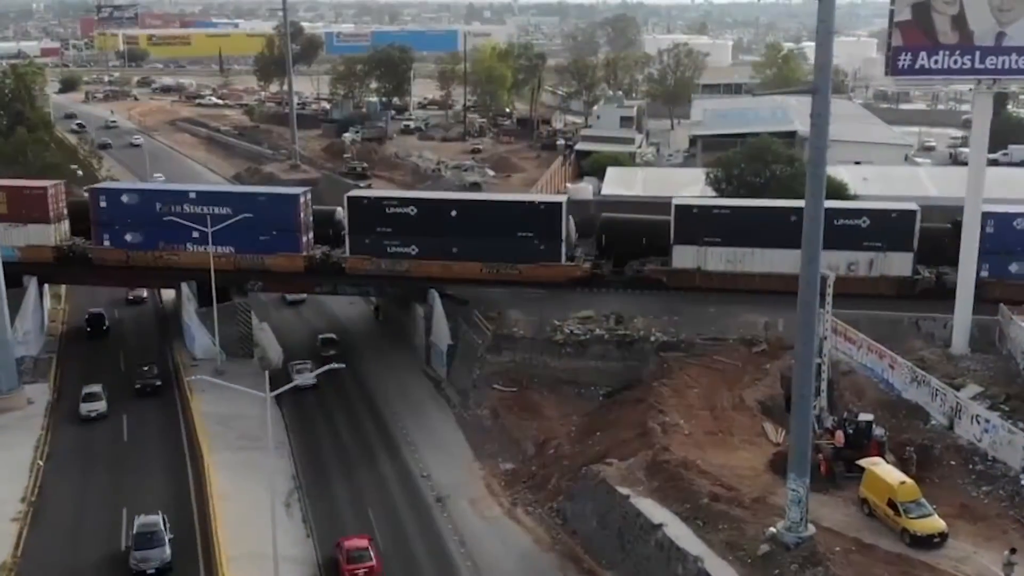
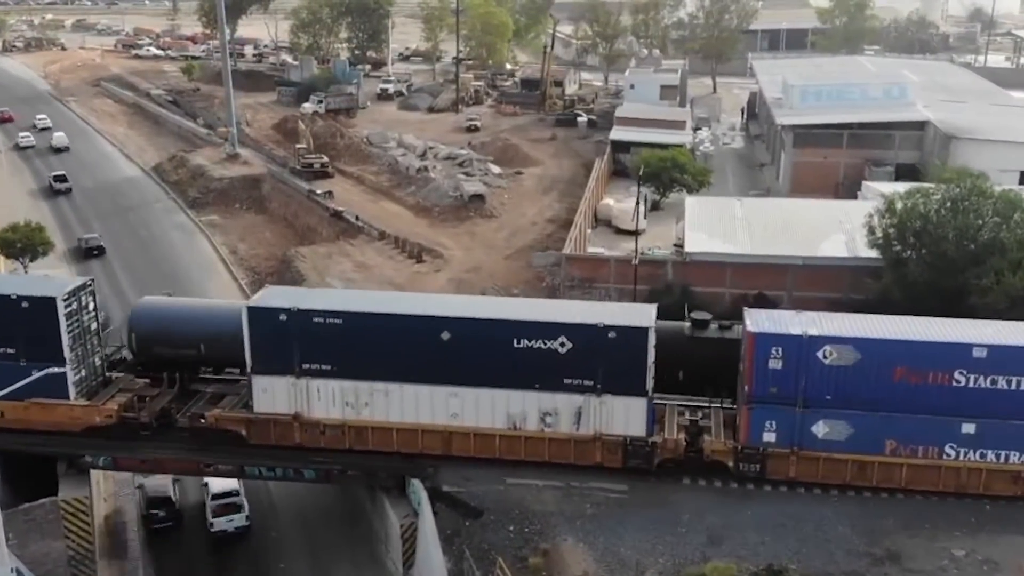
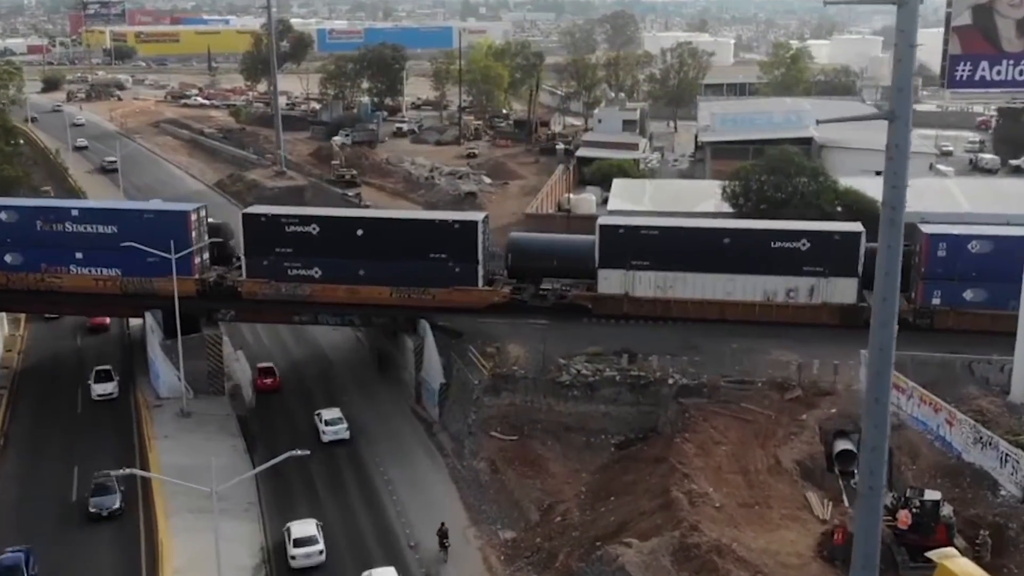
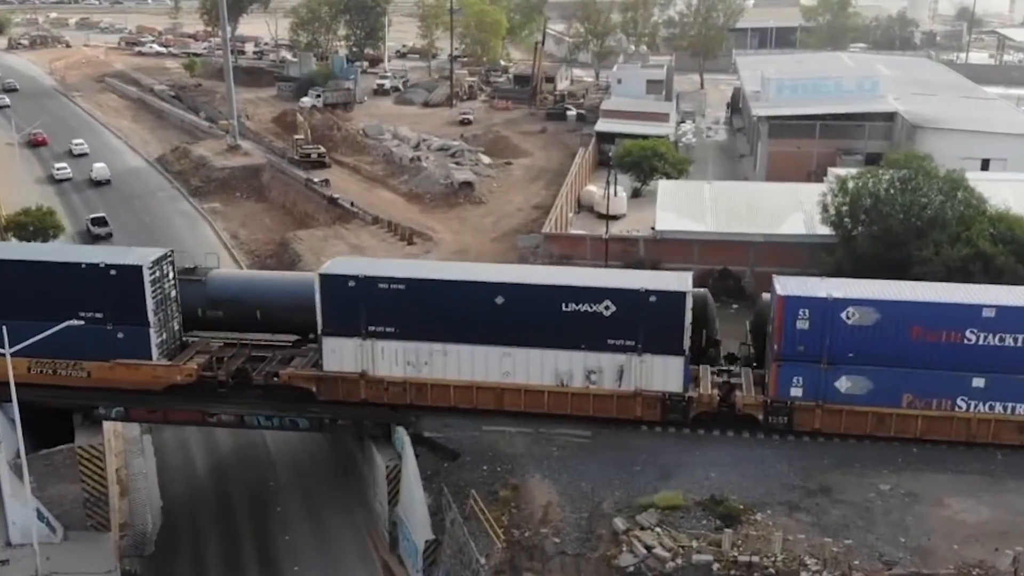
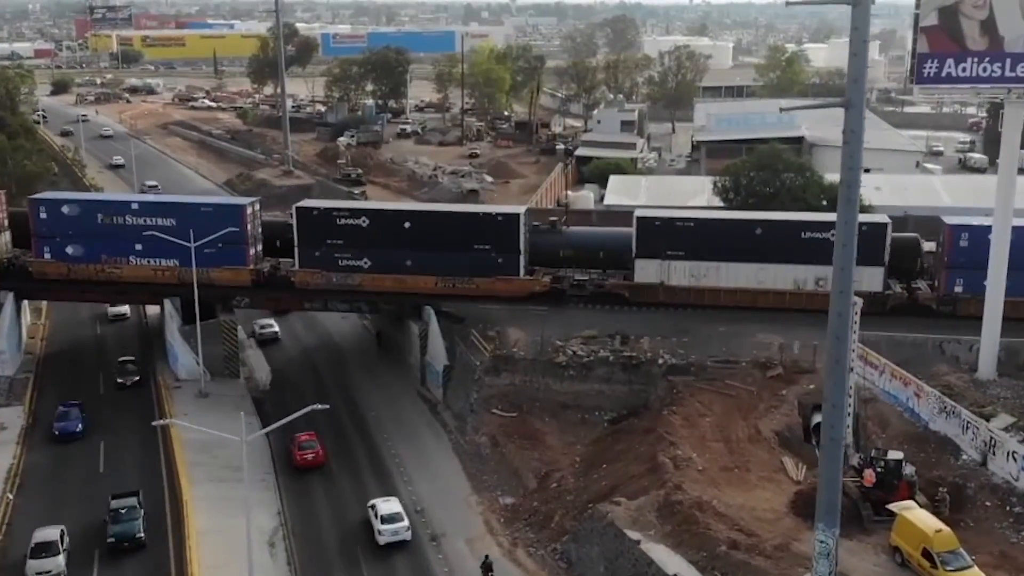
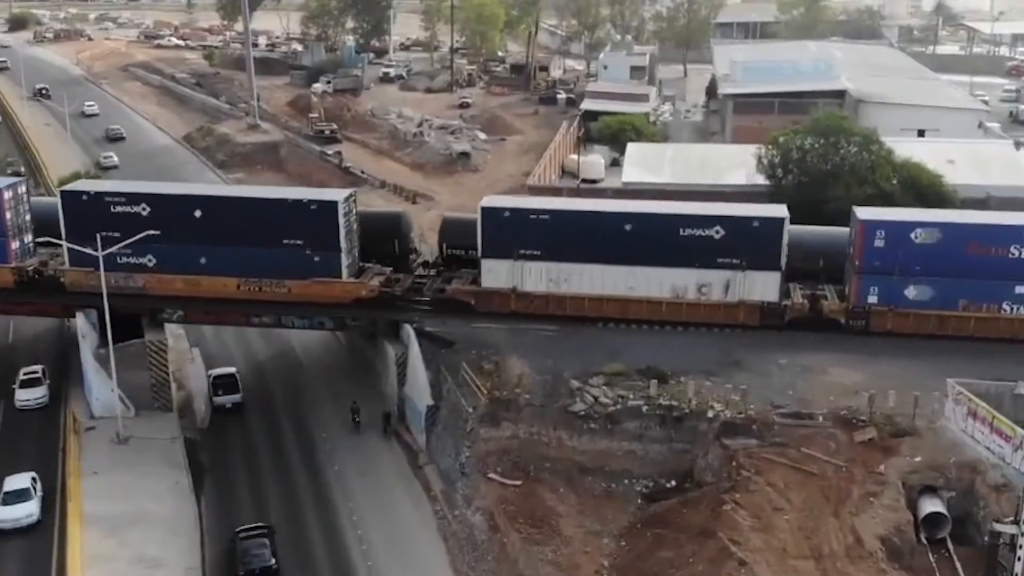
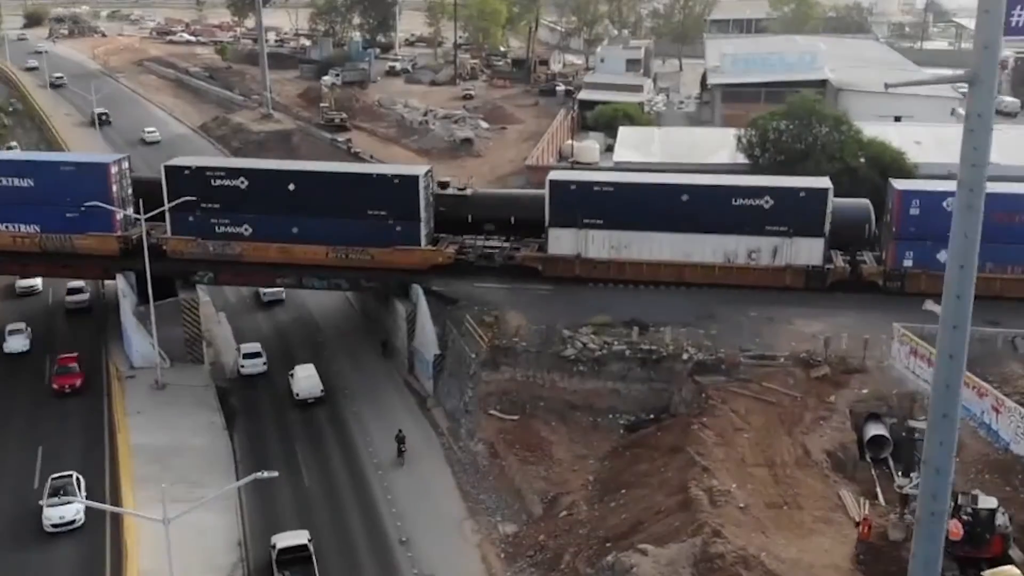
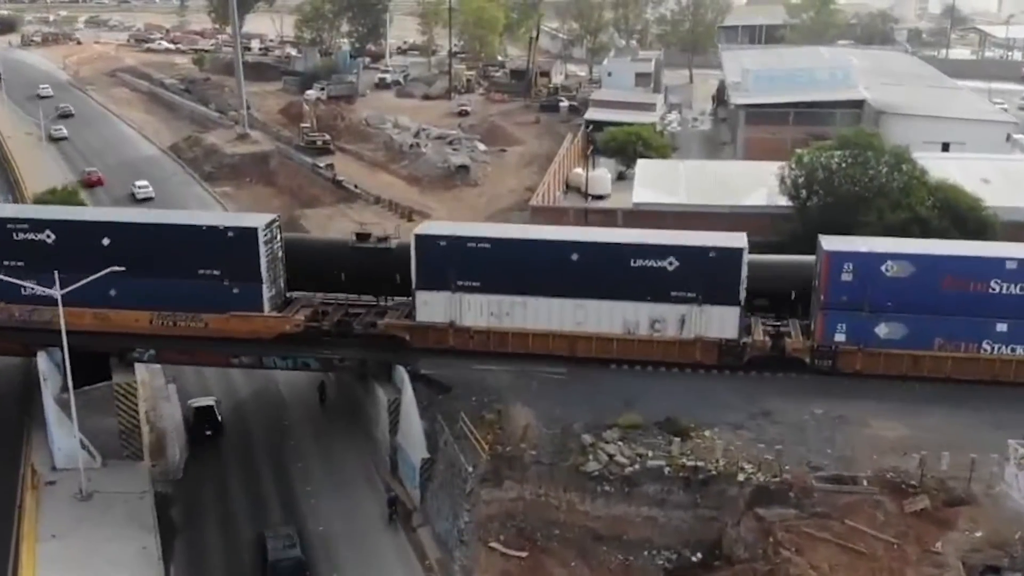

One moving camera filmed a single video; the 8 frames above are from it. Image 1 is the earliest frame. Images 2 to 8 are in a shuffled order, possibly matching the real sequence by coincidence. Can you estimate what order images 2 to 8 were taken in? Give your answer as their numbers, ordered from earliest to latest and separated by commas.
5, 3, 7, 6, 8, 4, 2
